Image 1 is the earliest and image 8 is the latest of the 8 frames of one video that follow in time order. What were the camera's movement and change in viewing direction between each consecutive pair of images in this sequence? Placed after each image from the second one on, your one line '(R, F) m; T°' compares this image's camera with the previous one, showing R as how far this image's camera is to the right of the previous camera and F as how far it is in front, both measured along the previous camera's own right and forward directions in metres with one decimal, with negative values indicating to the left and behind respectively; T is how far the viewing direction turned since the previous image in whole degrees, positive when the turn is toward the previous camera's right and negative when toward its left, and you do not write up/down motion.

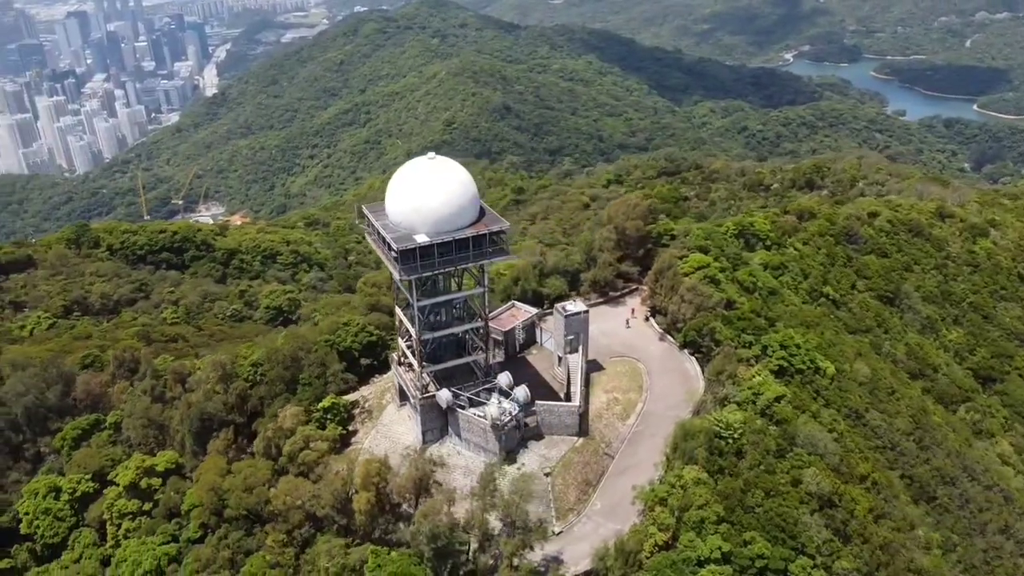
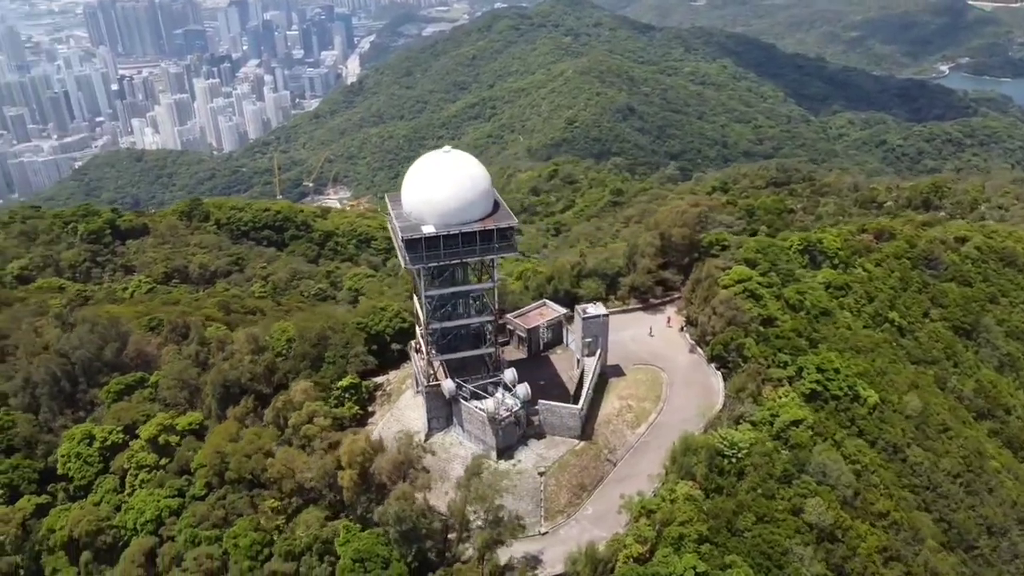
(+4.0, +0.1) m; -9°
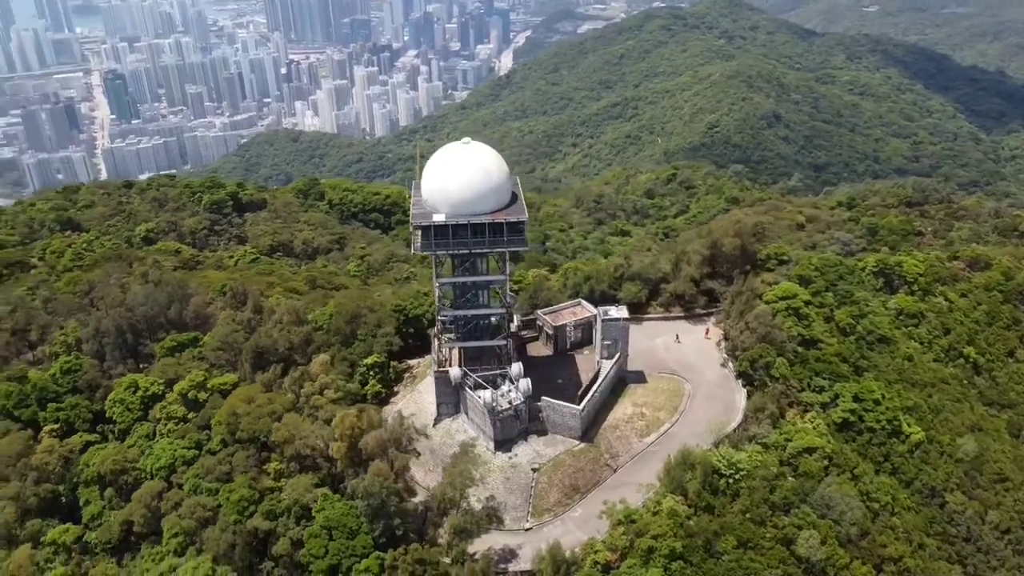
(+4.6, +0.2) m; -10°
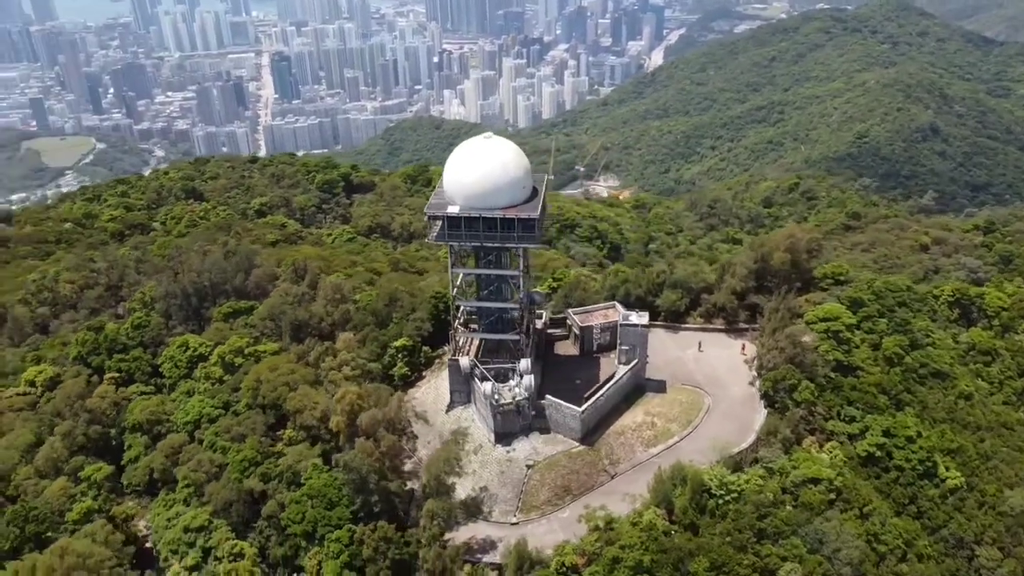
(+4.5, +0.2) m; -9°
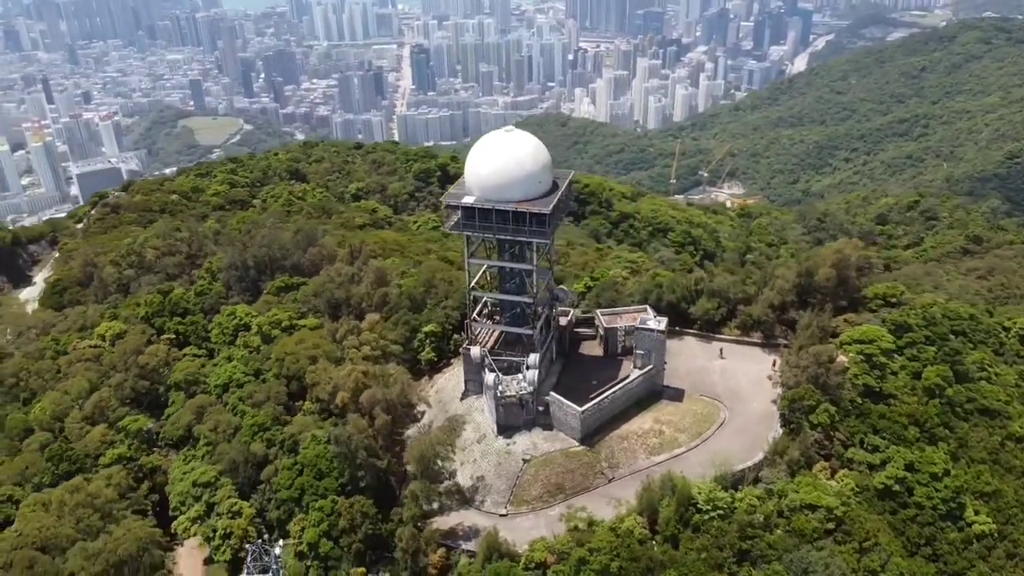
(+4.1, +0.2) m; -9°
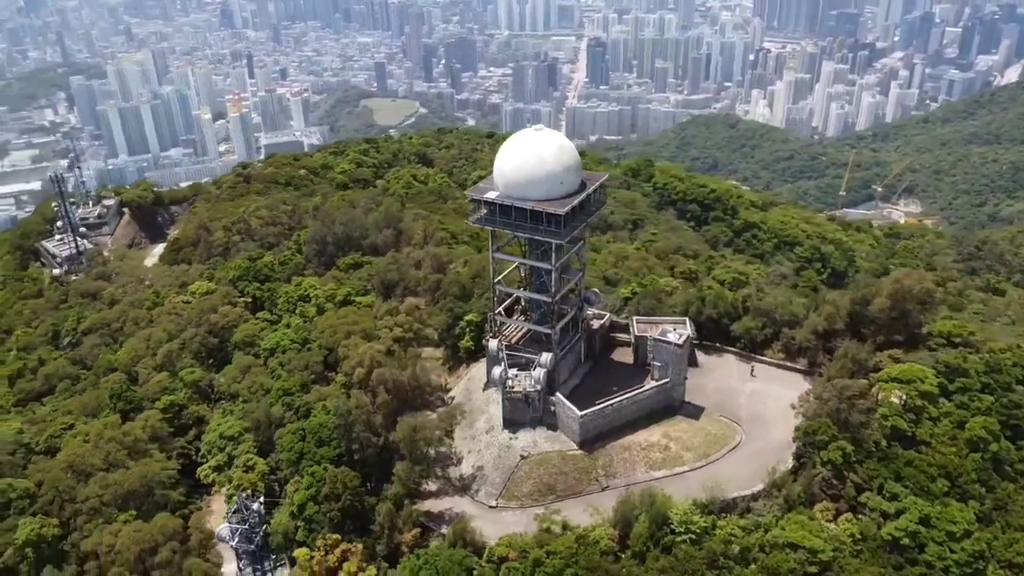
(+5.3, +0.2) m; -11°
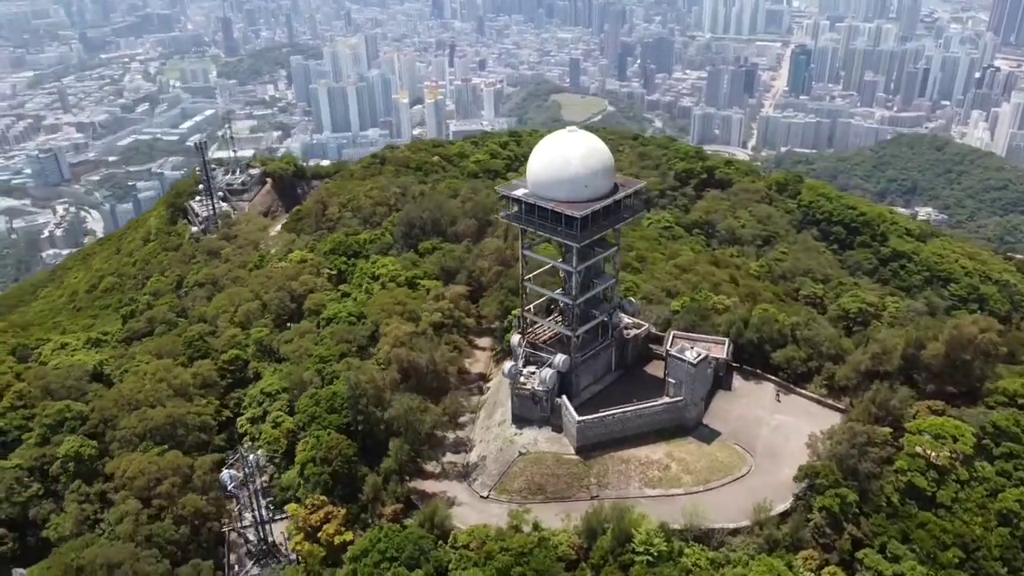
(+5.8, +0.3) m; -12°
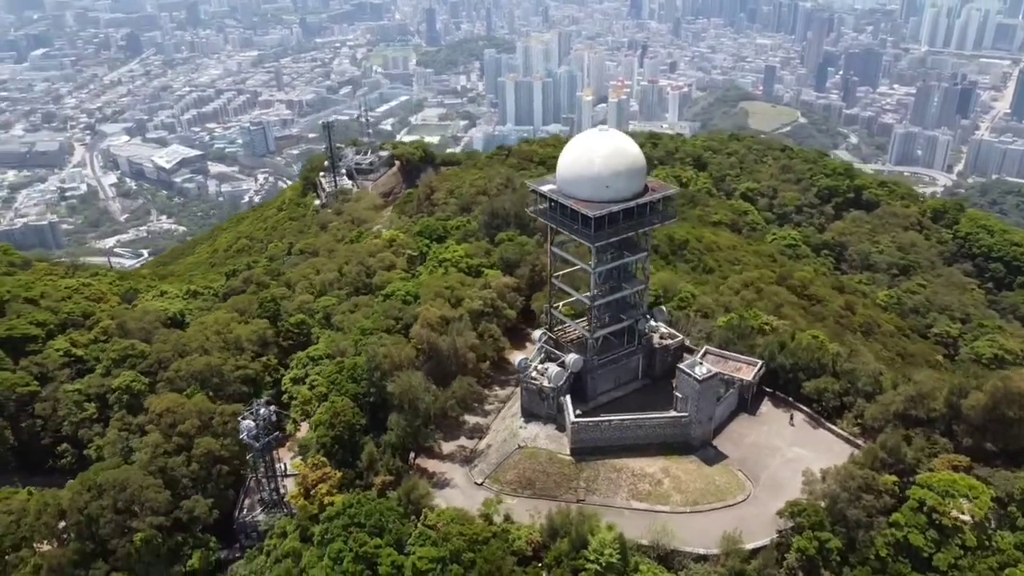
(+5.7, +0.4) m; -12°
